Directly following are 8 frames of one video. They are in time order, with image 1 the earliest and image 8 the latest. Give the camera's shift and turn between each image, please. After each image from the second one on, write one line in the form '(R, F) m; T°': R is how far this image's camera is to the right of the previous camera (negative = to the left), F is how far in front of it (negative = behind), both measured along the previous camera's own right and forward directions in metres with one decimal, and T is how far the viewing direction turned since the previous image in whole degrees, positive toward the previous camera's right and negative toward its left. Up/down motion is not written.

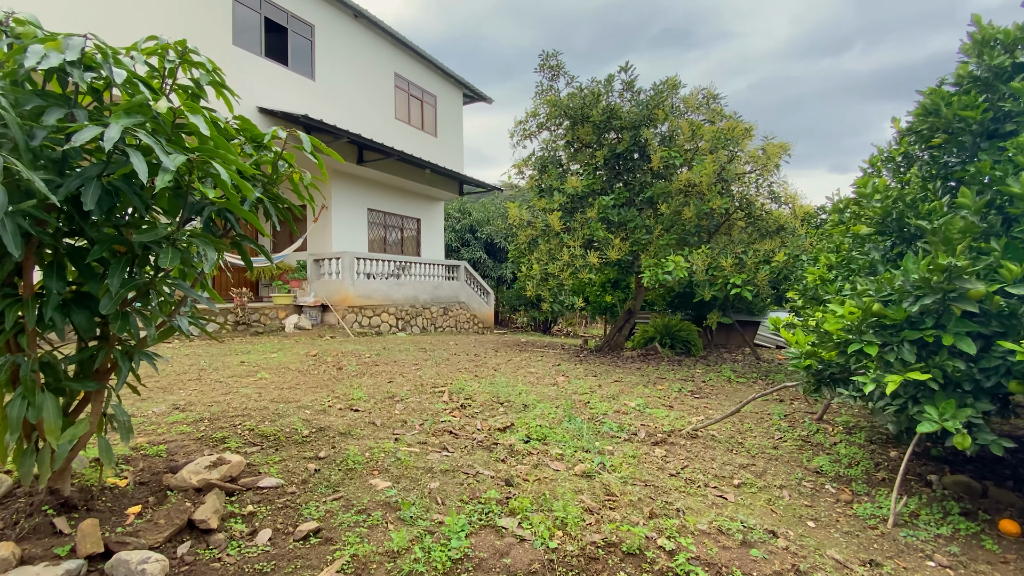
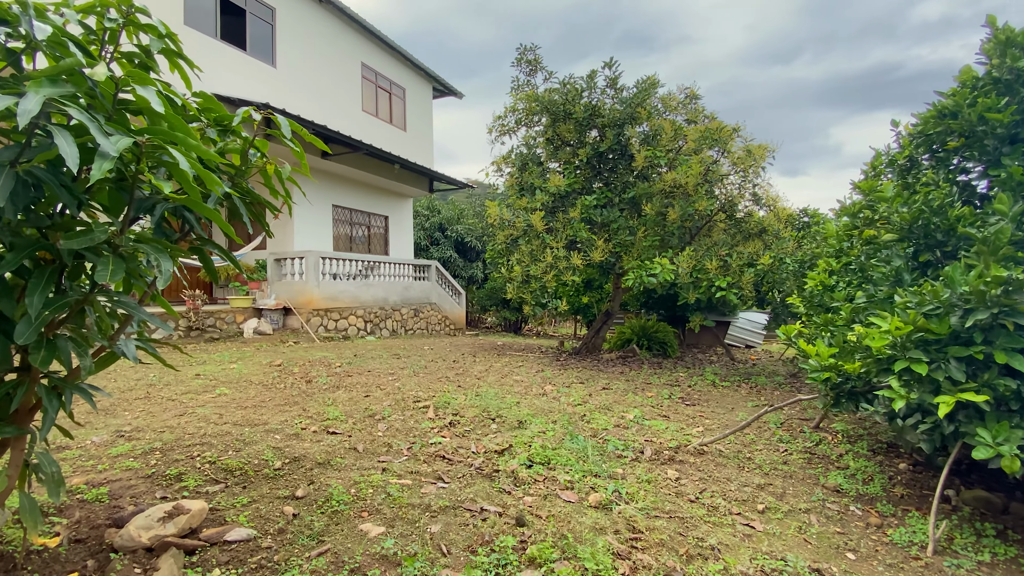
(-0.2, +0.3) m; +4°
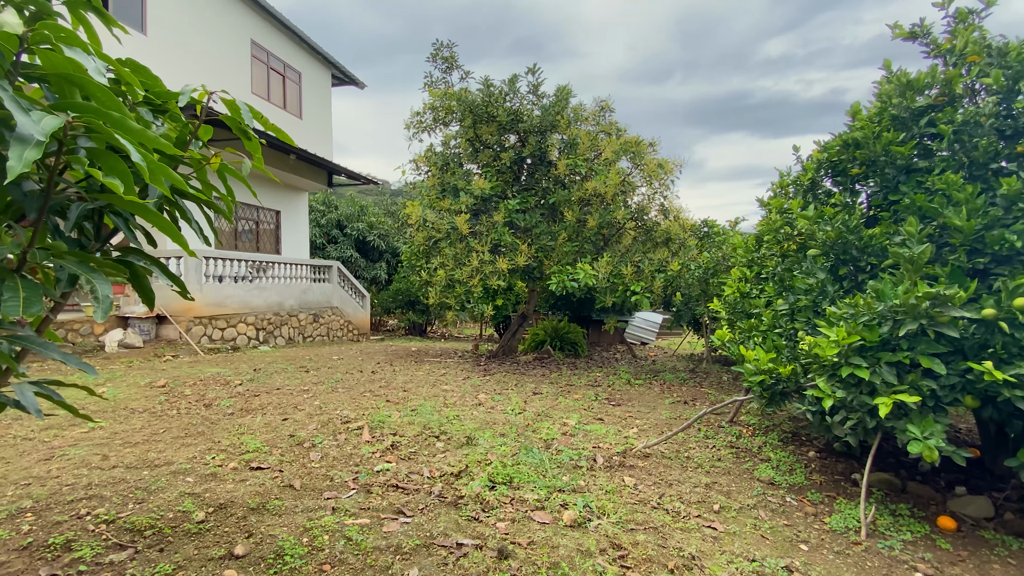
(-0.4, +0.2) m; +13°
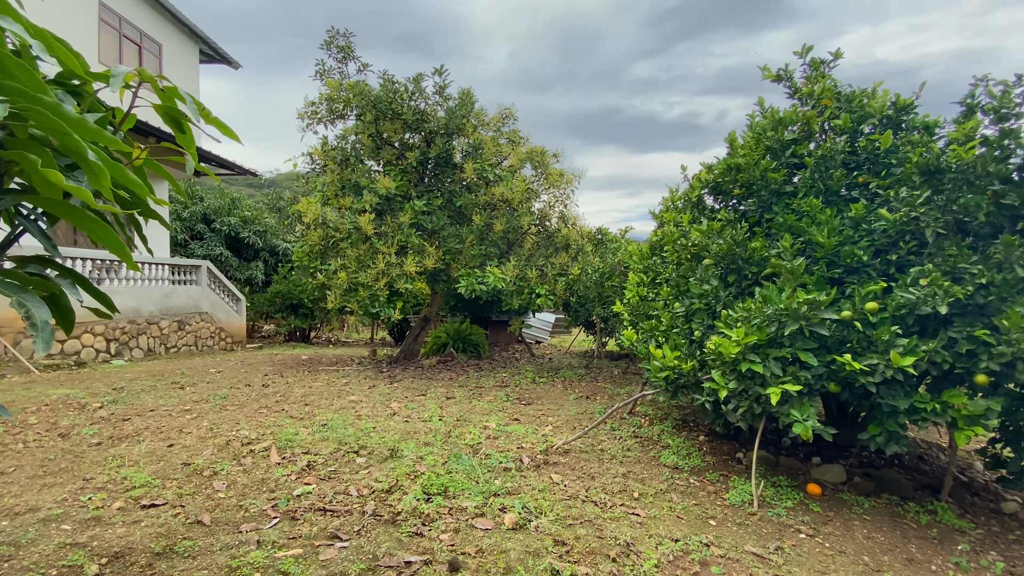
(-0.3, 0.0) m; +14°
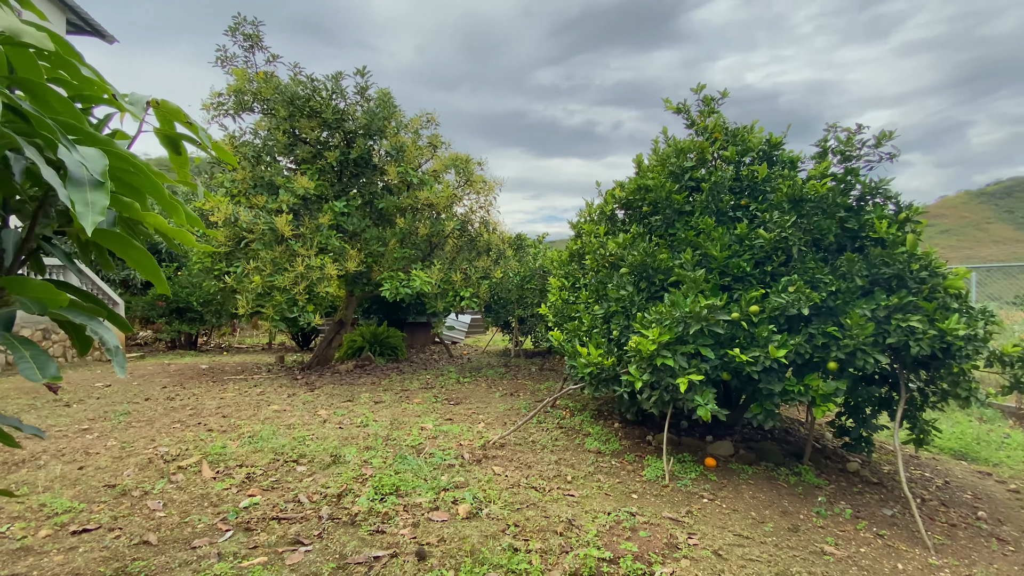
(-0.3, -0.2) m; +11°
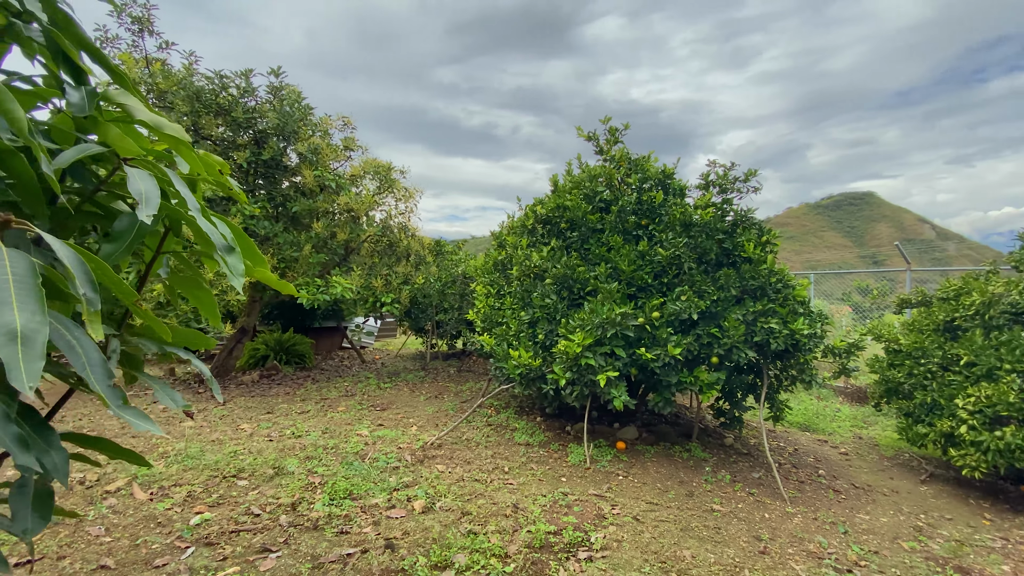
(-0.3, -0.3) m; +12°
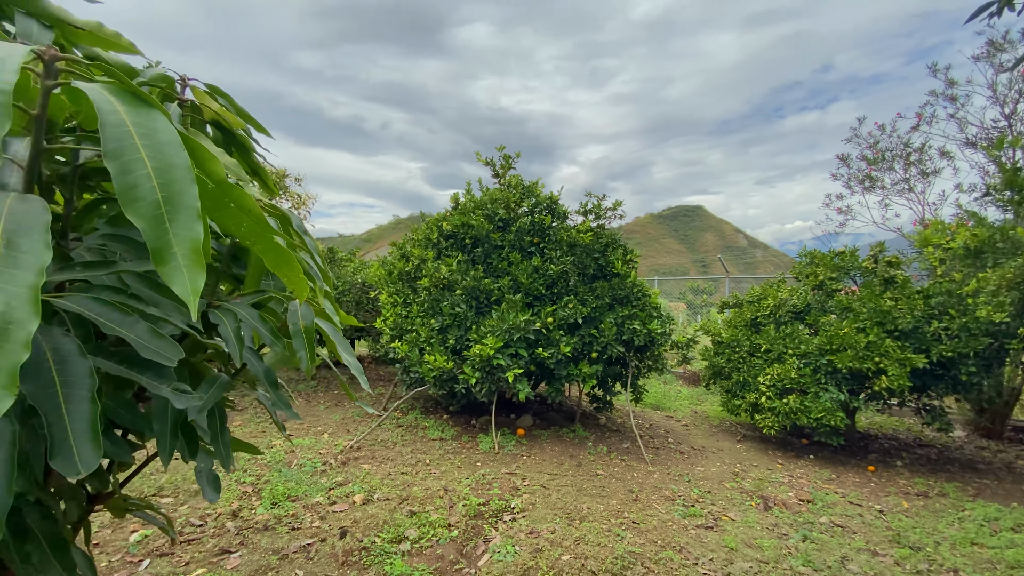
(-0.4, -0.5) m; +15°
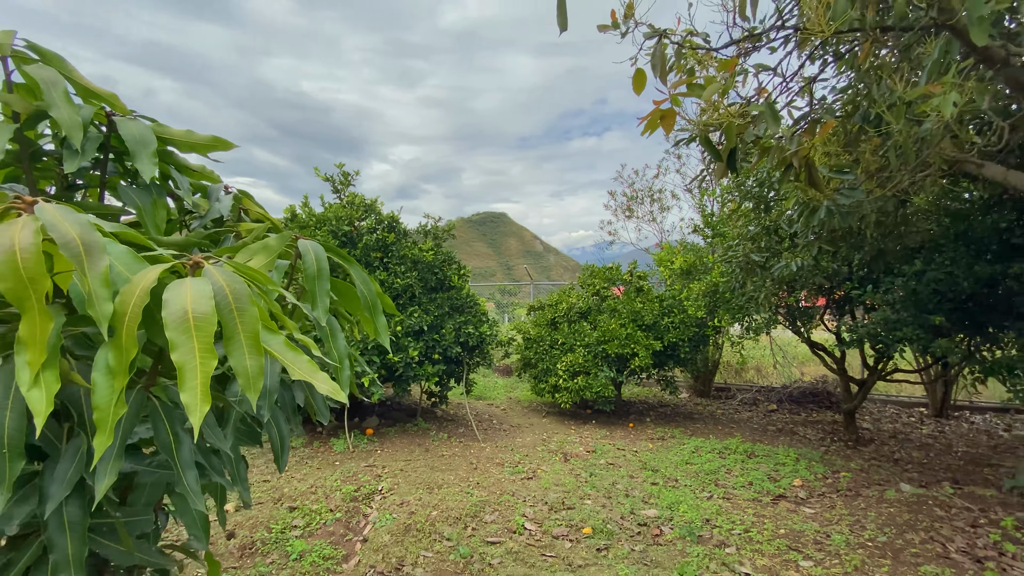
(-0.5, -0.7) m; +23°
